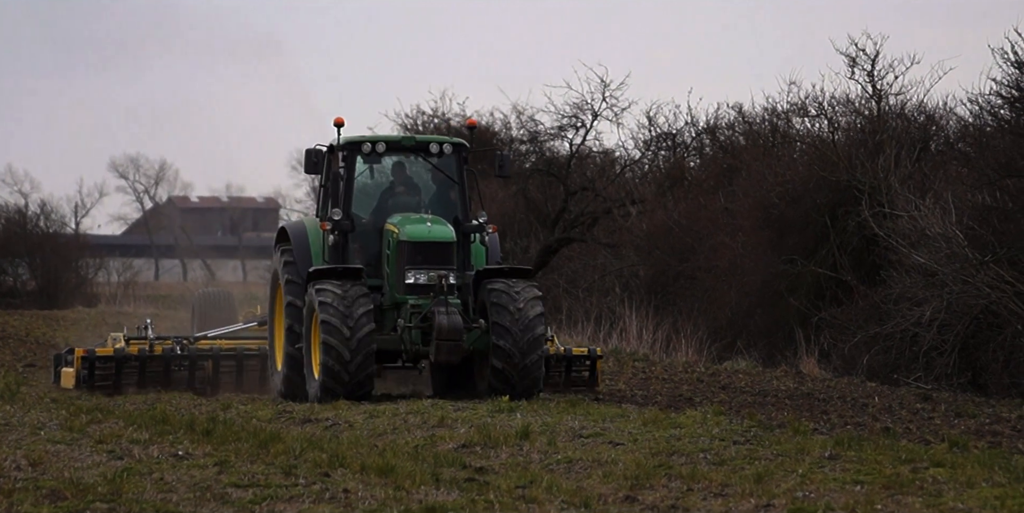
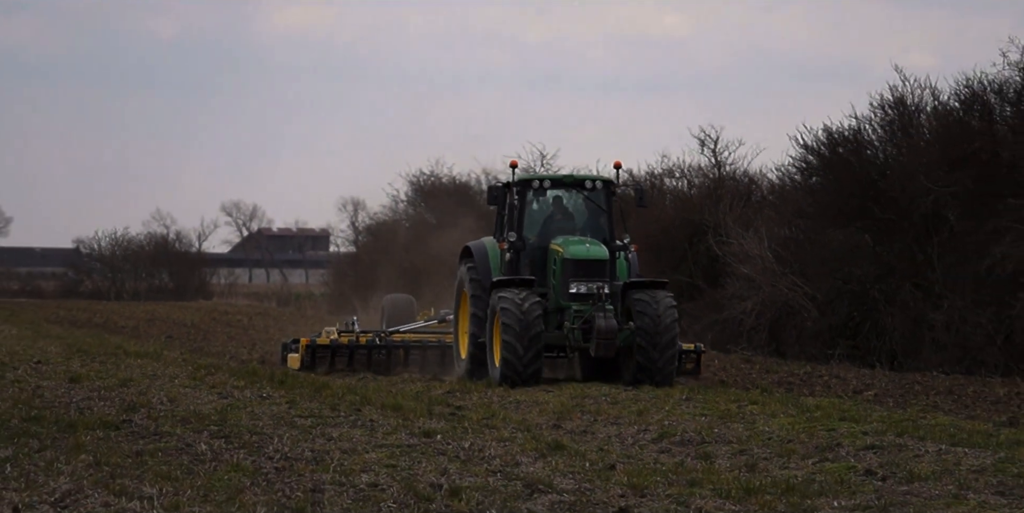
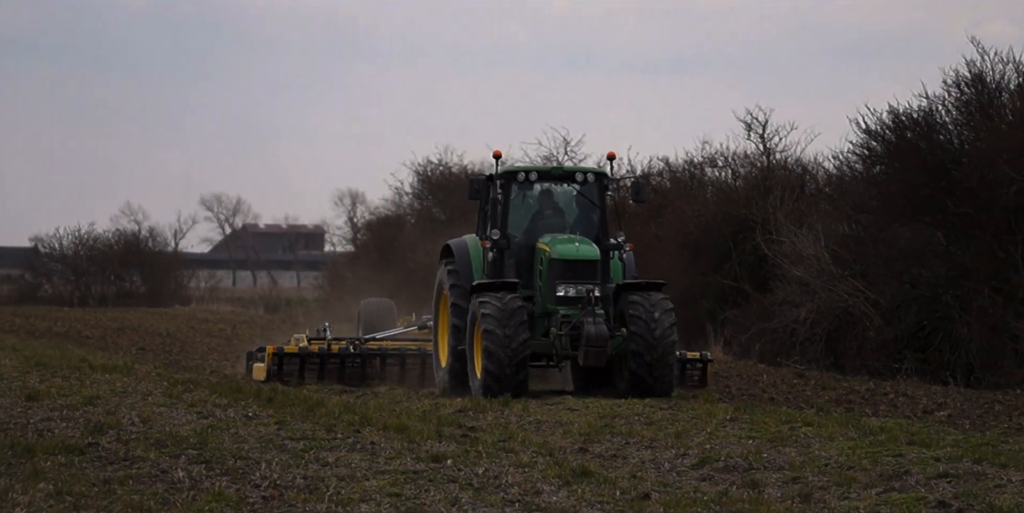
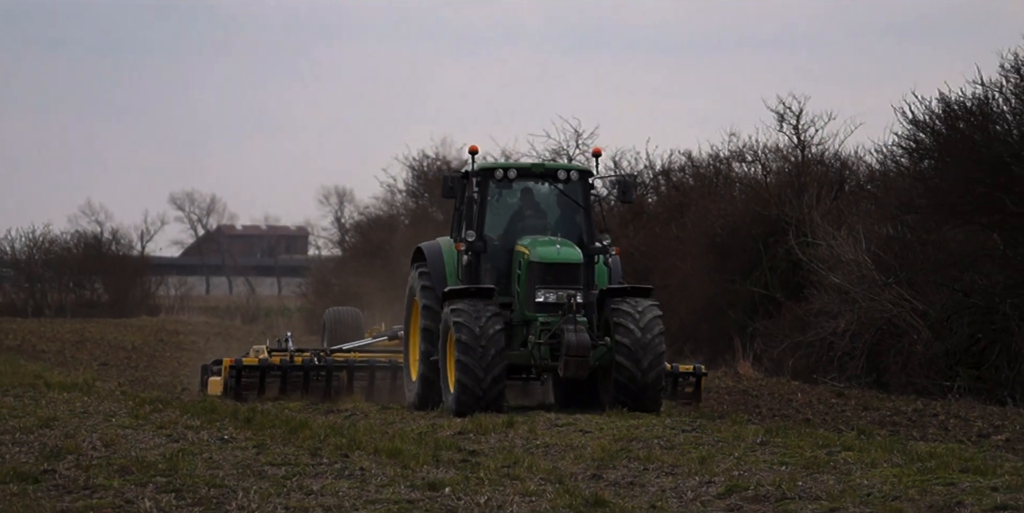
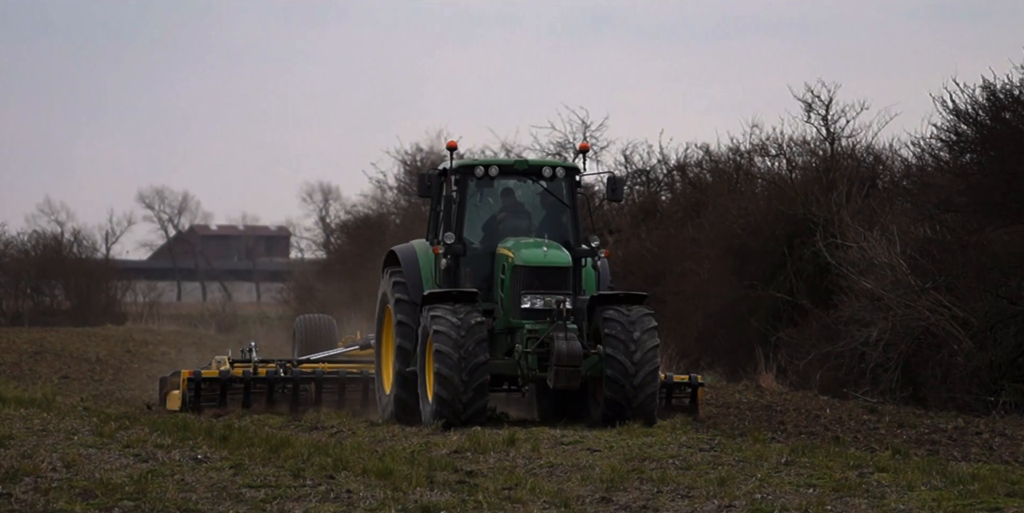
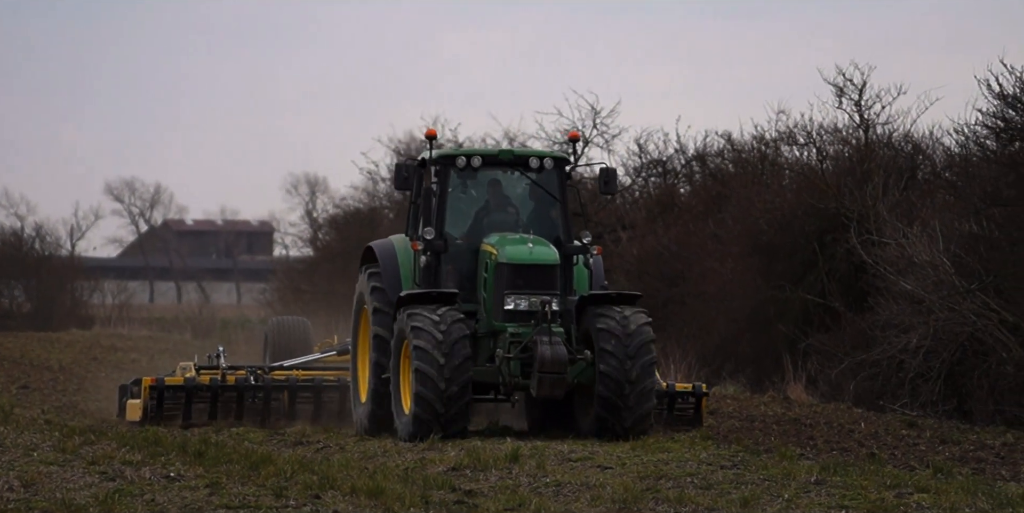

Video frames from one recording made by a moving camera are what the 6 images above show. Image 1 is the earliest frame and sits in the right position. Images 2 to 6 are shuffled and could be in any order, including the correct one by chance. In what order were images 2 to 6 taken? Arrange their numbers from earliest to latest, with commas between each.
6, 5, 4, 3, 2
